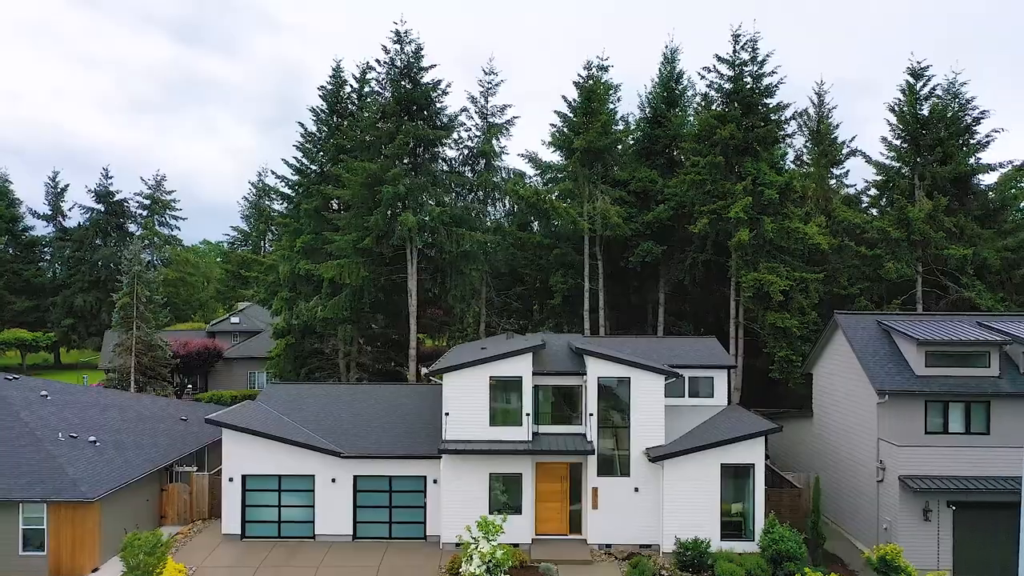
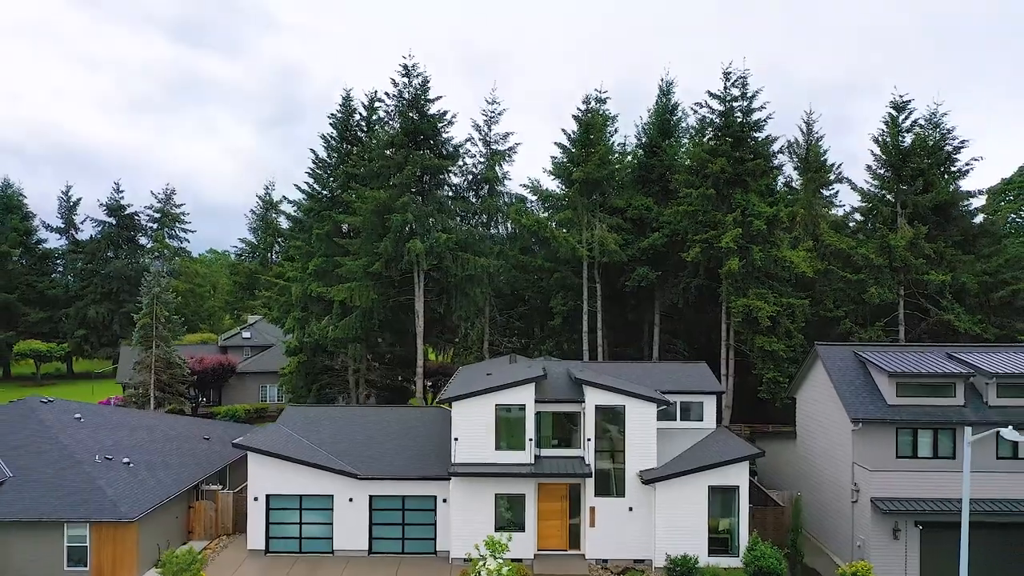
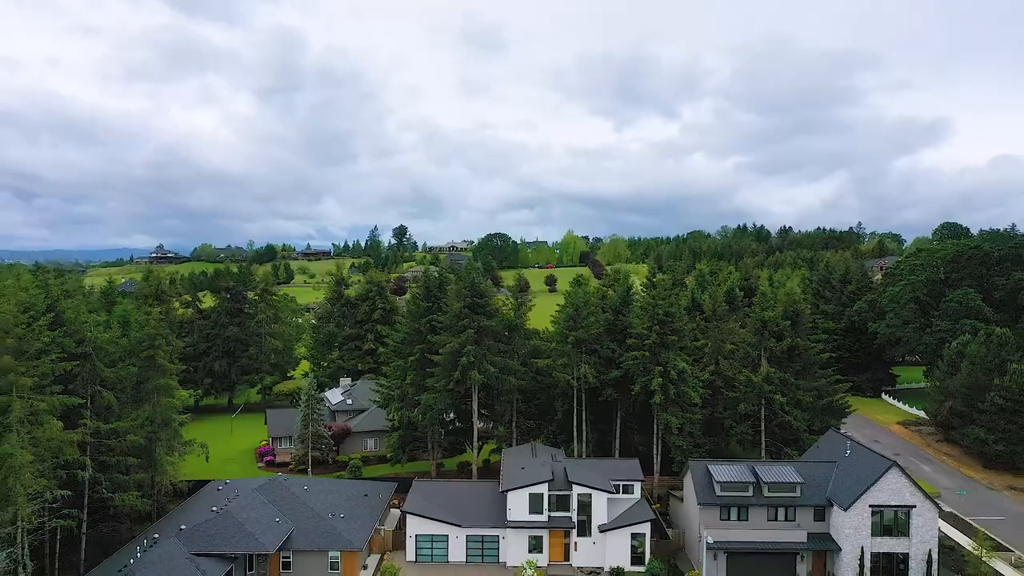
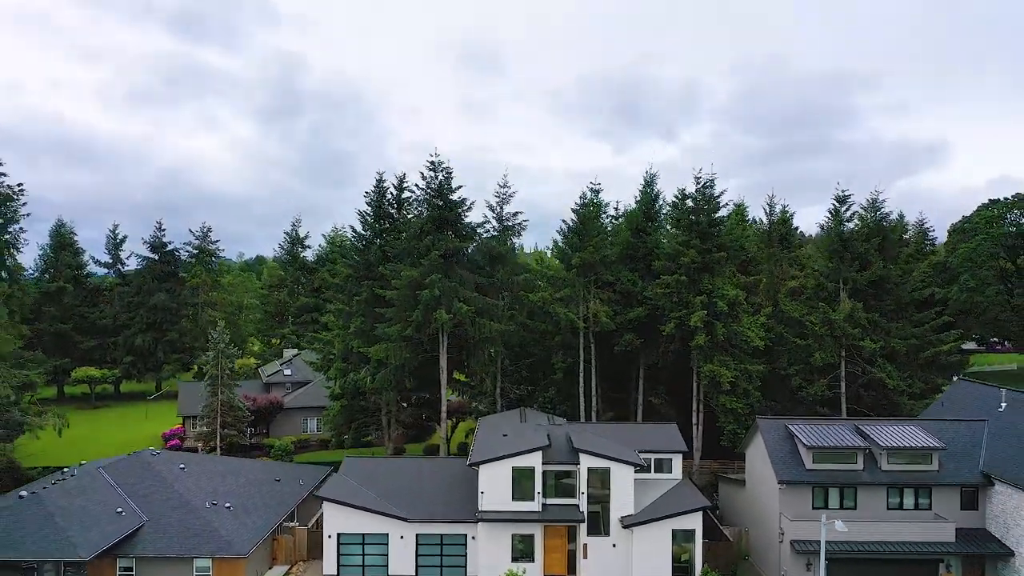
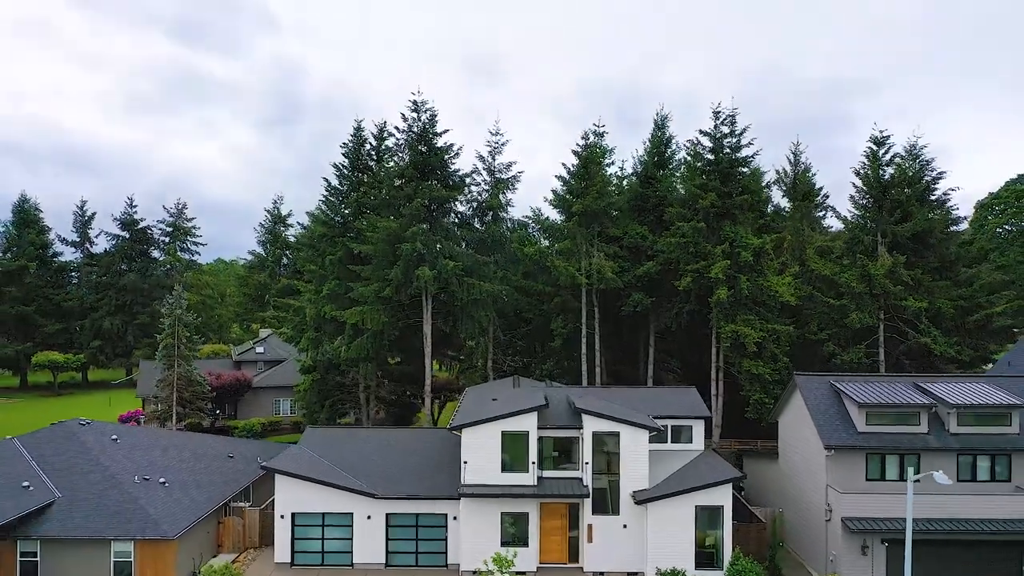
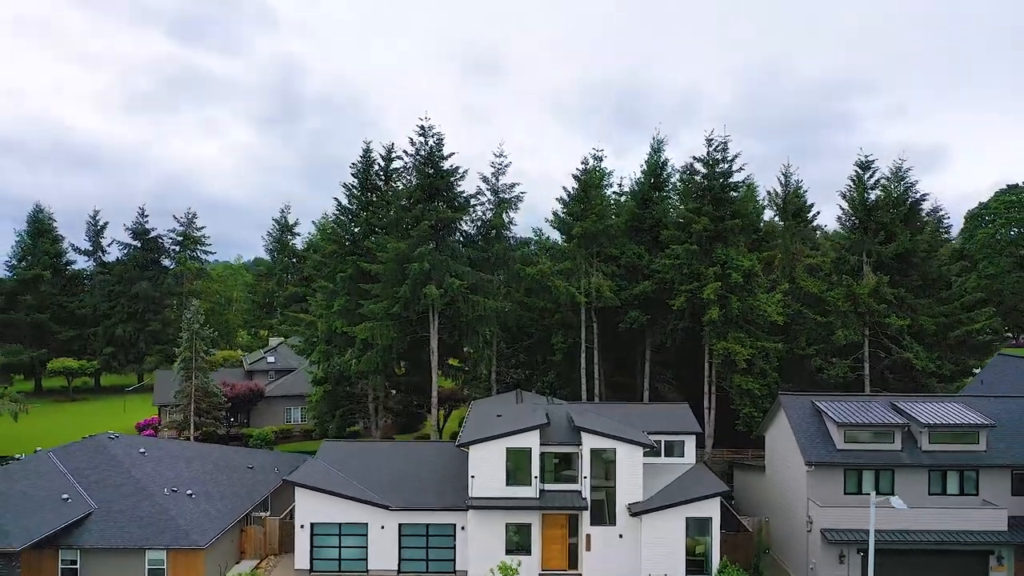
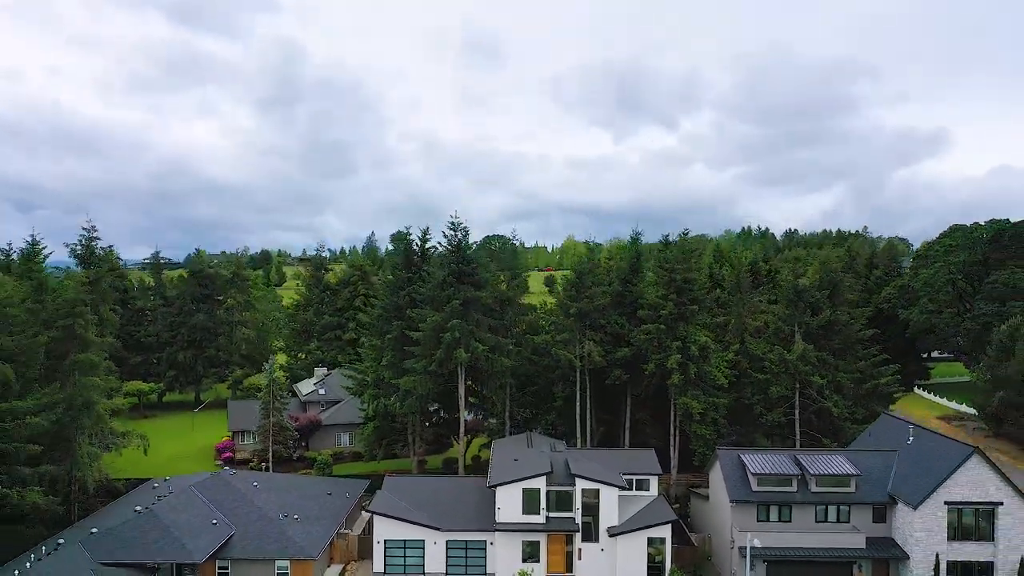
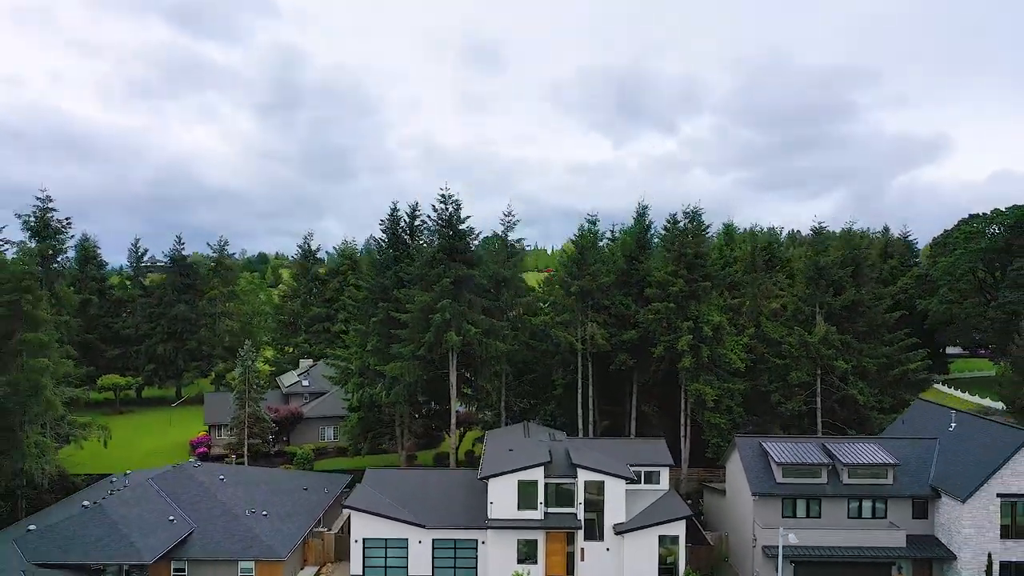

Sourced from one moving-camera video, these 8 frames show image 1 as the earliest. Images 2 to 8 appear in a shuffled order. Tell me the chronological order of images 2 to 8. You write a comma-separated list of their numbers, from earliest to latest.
2, 5, 6, 4, 8, 7, 3
